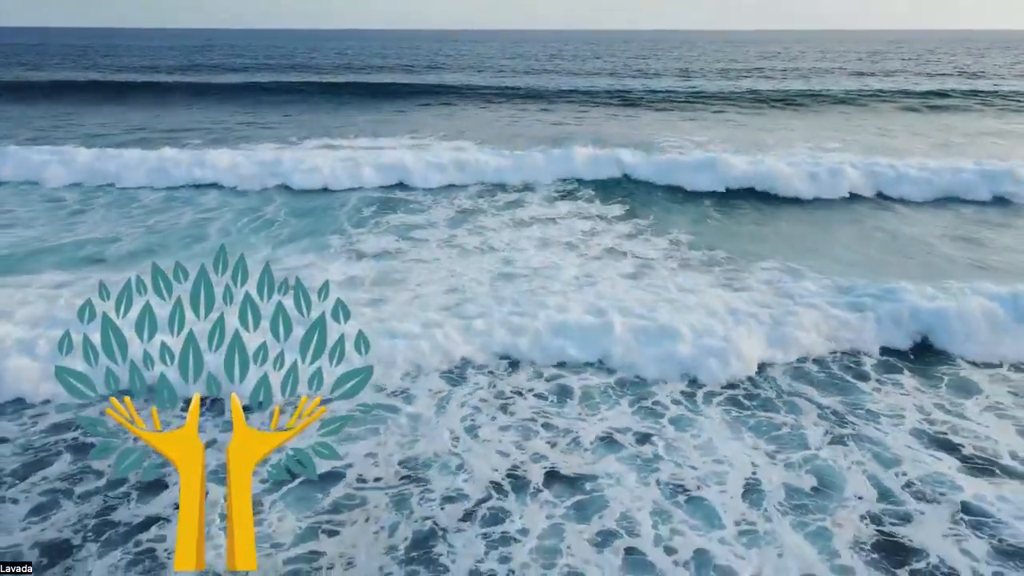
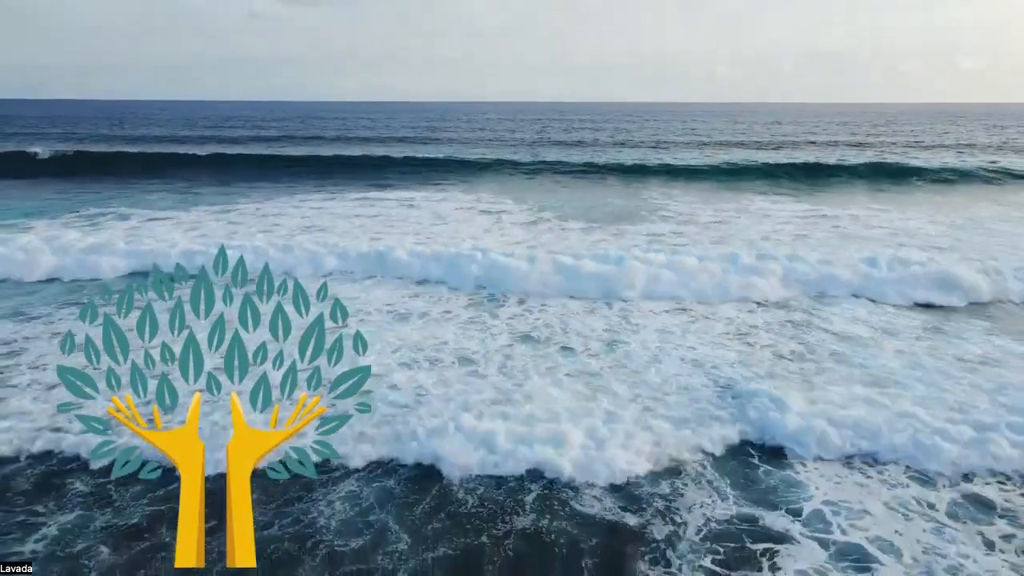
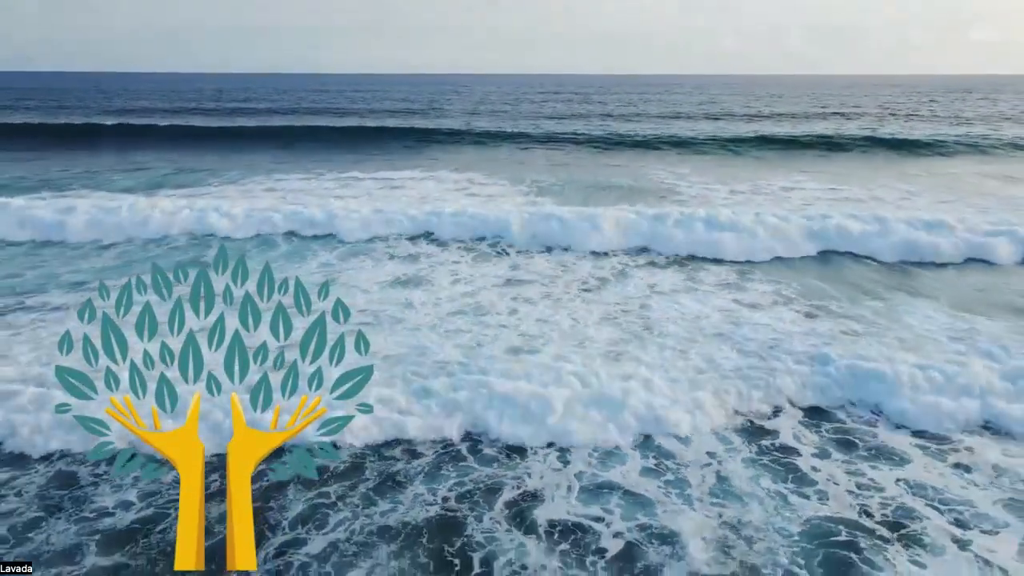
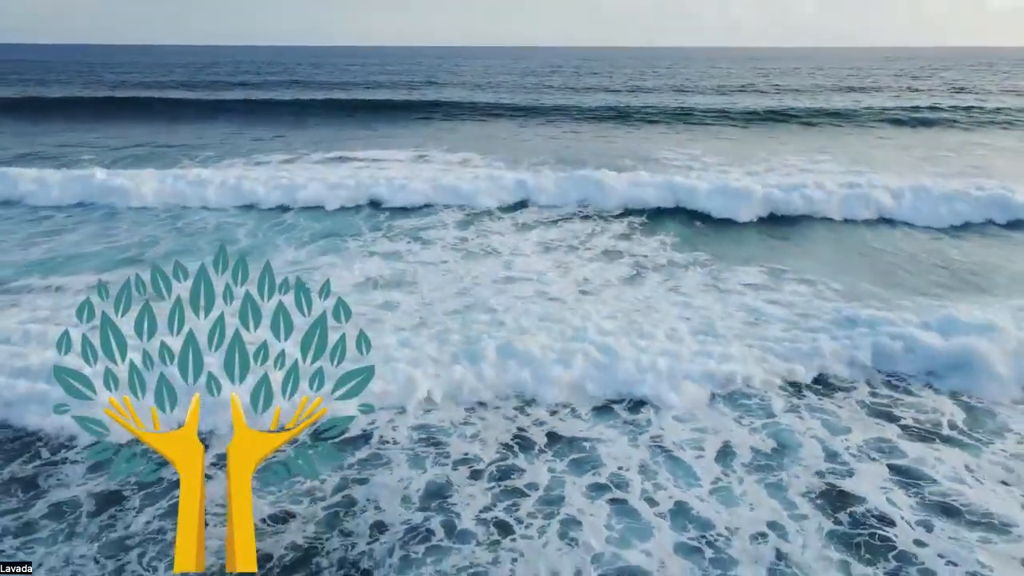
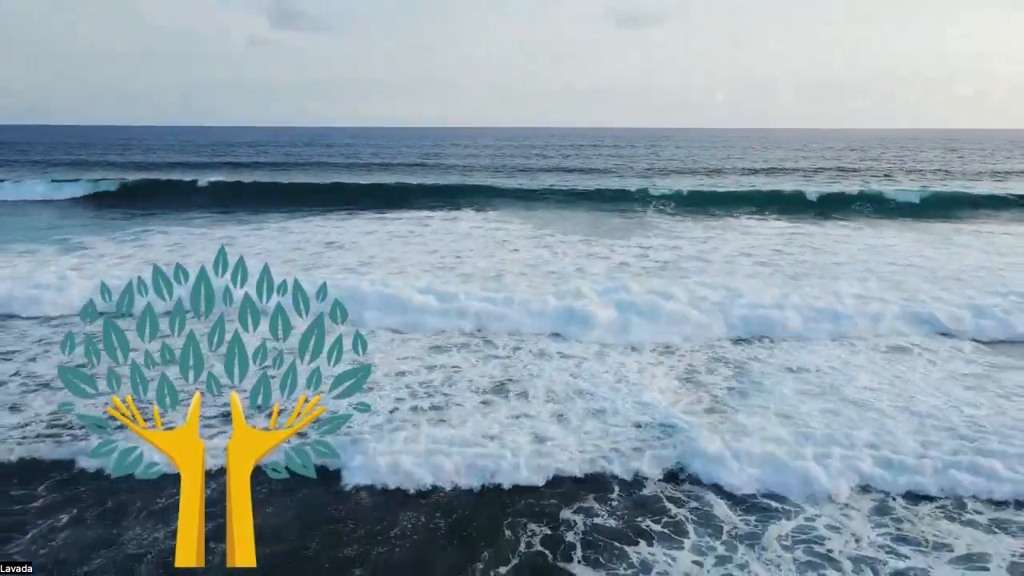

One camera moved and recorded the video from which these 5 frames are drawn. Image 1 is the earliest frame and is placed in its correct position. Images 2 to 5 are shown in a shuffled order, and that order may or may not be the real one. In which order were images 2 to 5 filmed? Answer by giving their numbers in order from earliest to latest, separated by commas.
4, 3, 2, 5
